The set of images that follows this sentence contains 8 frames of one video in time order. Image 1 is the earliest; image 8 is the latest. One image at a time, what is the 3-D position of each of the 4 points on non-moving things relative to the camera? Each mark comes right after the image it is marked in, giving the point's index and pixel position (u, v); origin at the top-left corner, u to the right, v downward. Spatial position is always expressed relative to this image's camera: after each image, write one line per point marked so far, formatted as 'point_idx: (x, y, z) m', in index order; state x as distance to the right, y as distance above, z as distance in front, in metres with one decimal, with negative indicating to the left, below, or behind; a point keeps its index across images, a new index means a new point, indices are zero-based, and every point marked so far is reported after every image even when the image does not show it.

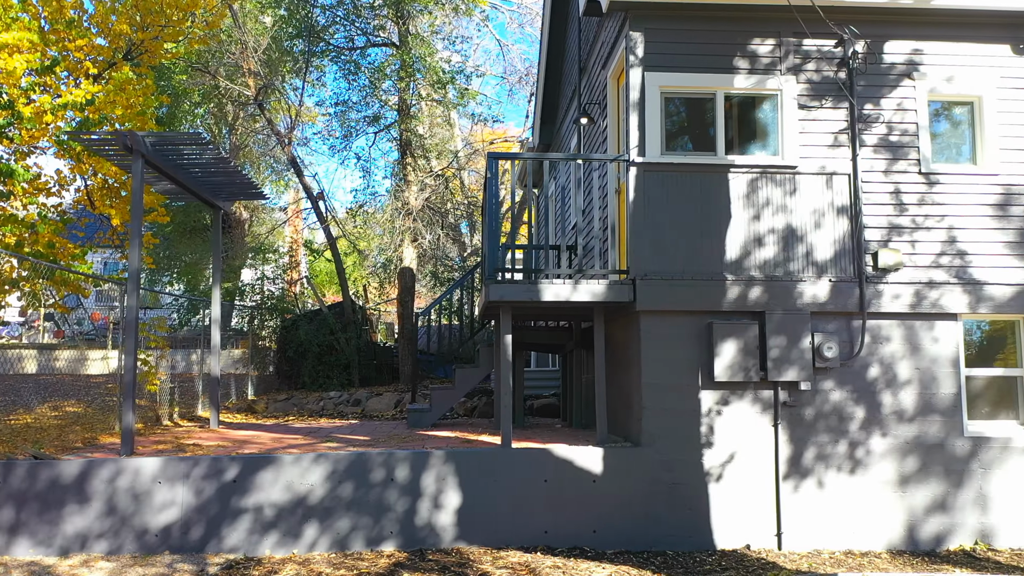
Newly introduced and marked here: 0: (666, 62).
0: (+1.3, +1.9, +6.7) m
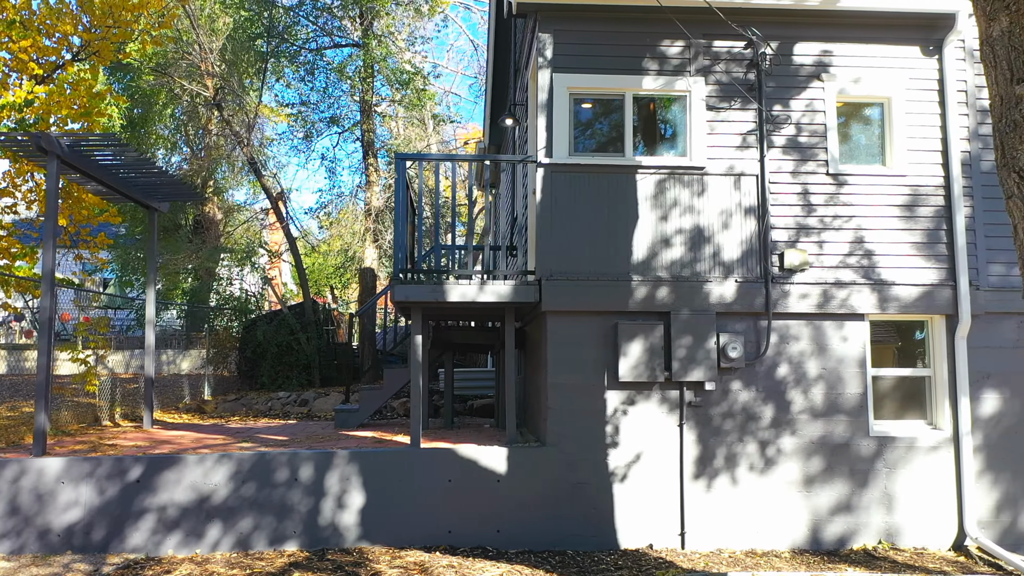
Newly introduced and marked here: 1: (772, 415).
0: (+0.5, +1.9, +6.7) m
1: (+2.1, -1.0, +6.5) m
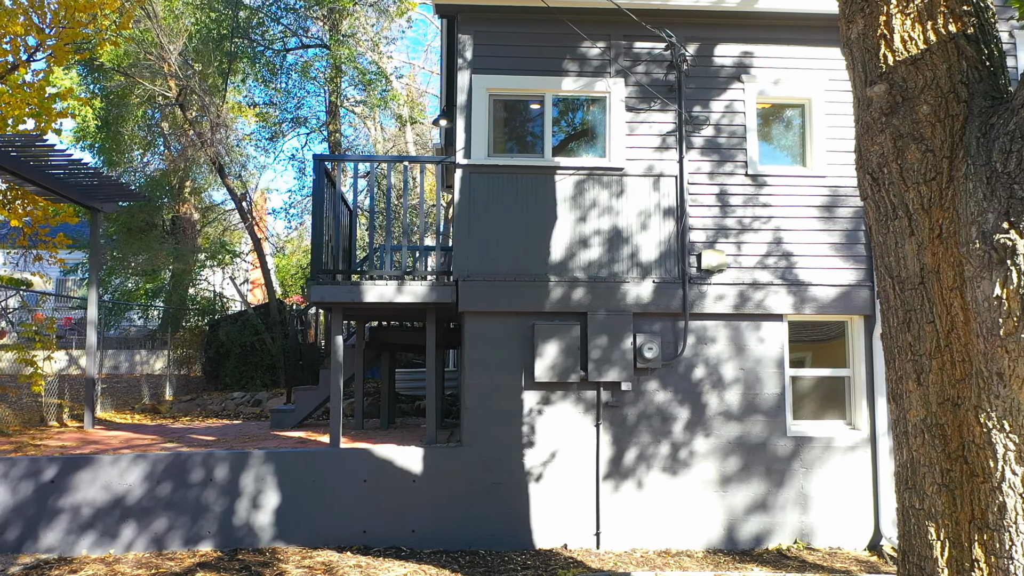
0: (-0.1, +1.9, +6.7) m
1: (+1.4, -1.0, +6.5) m
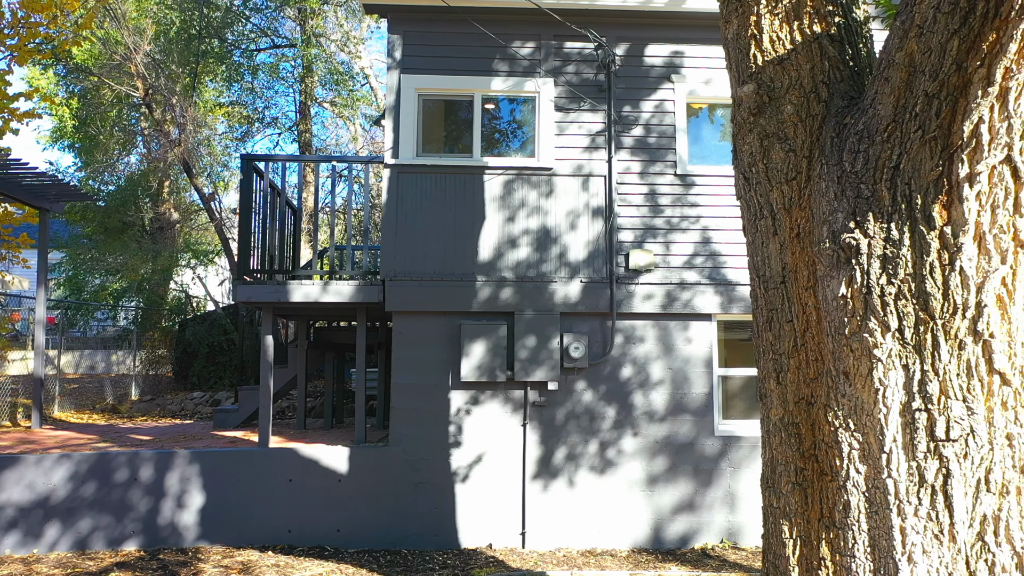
0: (-0.7, +1.9, +6.7) m
1: (+0.8, -1.0, +6.5) m
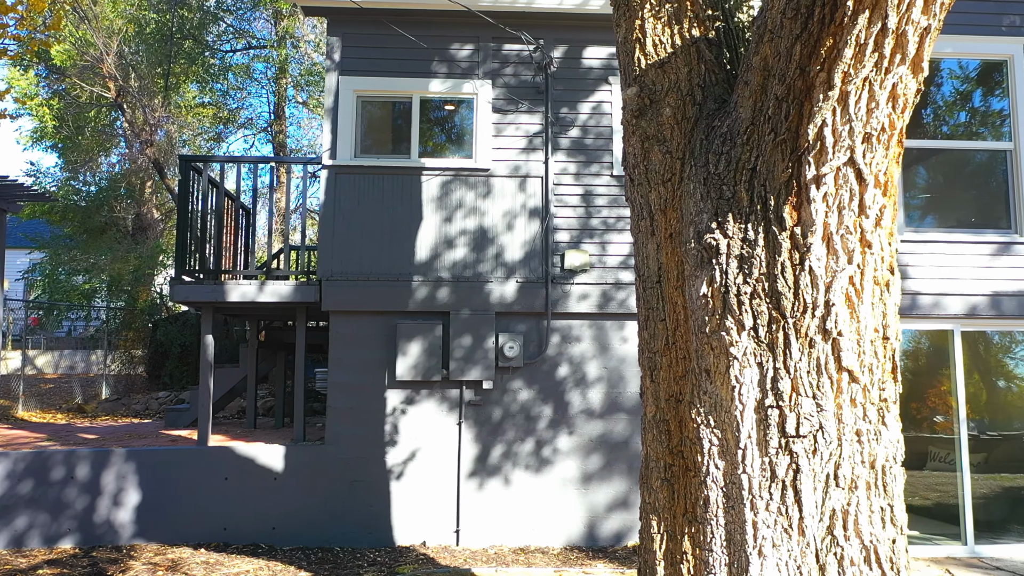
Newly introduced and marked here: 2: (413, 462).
0: (-1.3, +1.9, +6.8) m
1: (+0.3, -1.0, +6.6) m
2: (-0.8, -1.4, +6.5) m
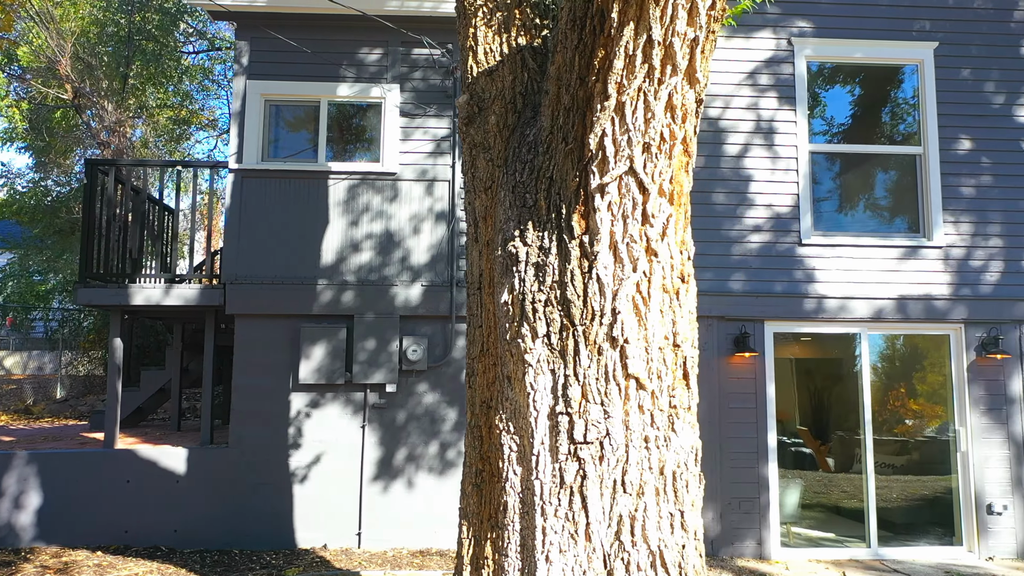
0: (-2.0, +1.8, +6.8) m
1: (-0.5, -1.1, +6.6) m
2: (-1.6, -1.4, +6.5) m
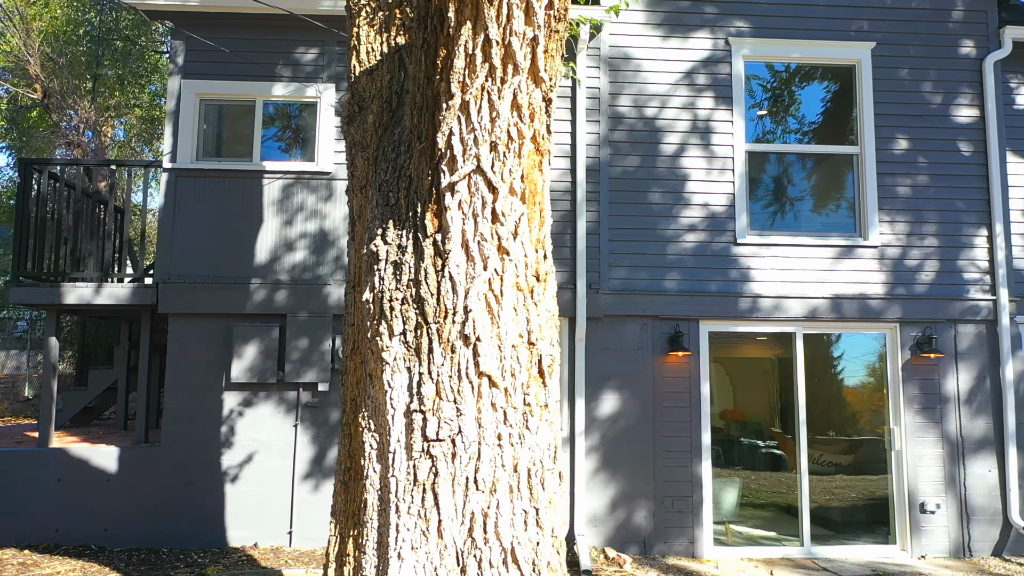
0: (-2.6, +1.9, +6.8) m
1: (-1.0, -1.1, +6.6) m
2: (-2.1, -1.4, +6.5) m
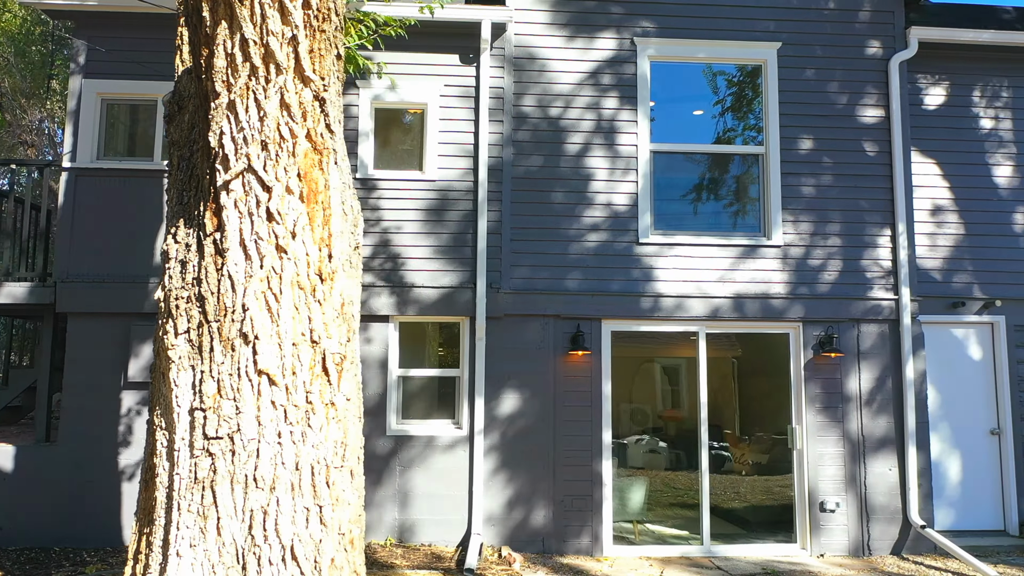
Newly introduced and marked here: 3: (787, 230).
0: (-3.4, +1.9, +6.8) m
1: (-1.9, -1.1, +6.6) m
2: (-3.0, -1.4, +6.5) m
3: (+2.4, +0.5, +7.0) m
